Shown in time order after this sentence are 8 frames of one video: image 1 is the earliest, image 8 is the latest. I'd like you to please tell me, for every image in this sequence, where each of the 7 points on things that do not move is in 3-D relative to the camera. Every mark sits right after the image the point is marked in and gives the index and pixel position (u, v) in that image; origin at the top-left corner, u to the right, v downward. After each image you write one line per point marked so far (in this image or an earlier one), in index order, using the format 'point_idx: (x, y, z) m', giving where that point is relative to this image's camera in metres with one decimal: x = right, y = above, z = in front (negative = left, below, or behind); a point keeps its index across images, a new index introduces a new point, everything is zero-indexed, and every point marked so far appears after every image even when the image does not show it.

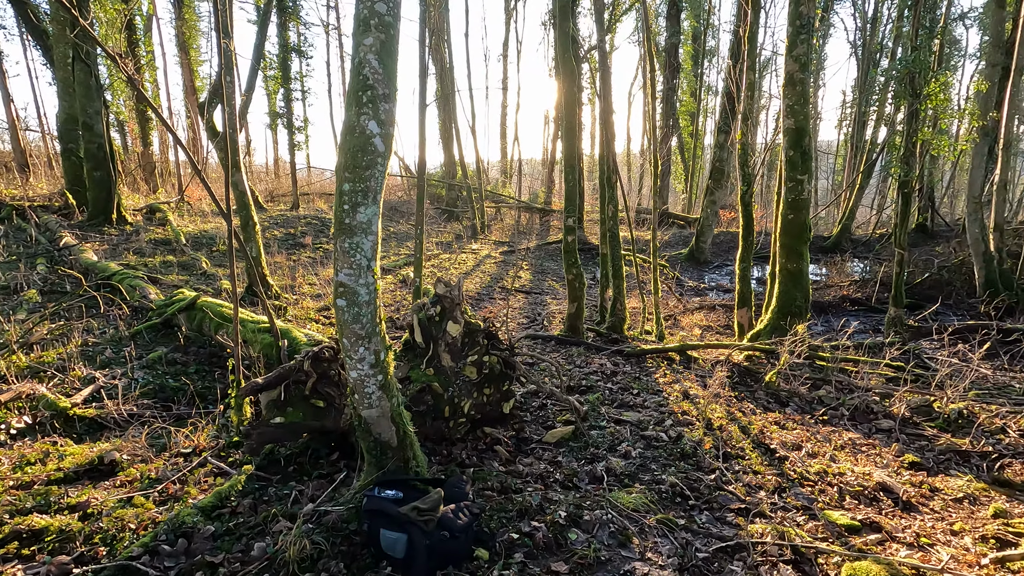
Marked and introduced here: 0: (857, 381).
0: (+4.3, -1.1, +6.6) m
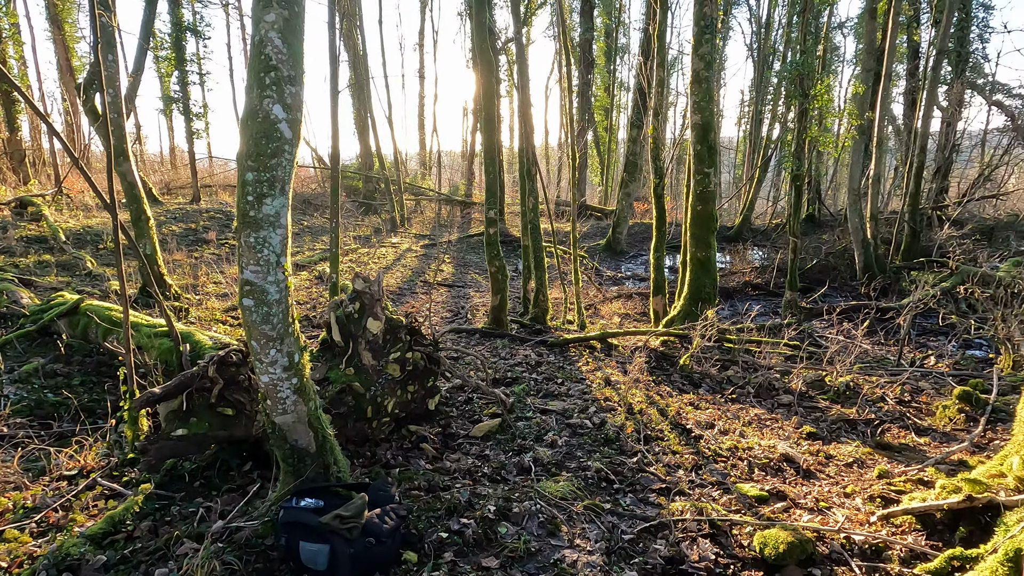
0: (+3.3, -1.0, +7.1) m
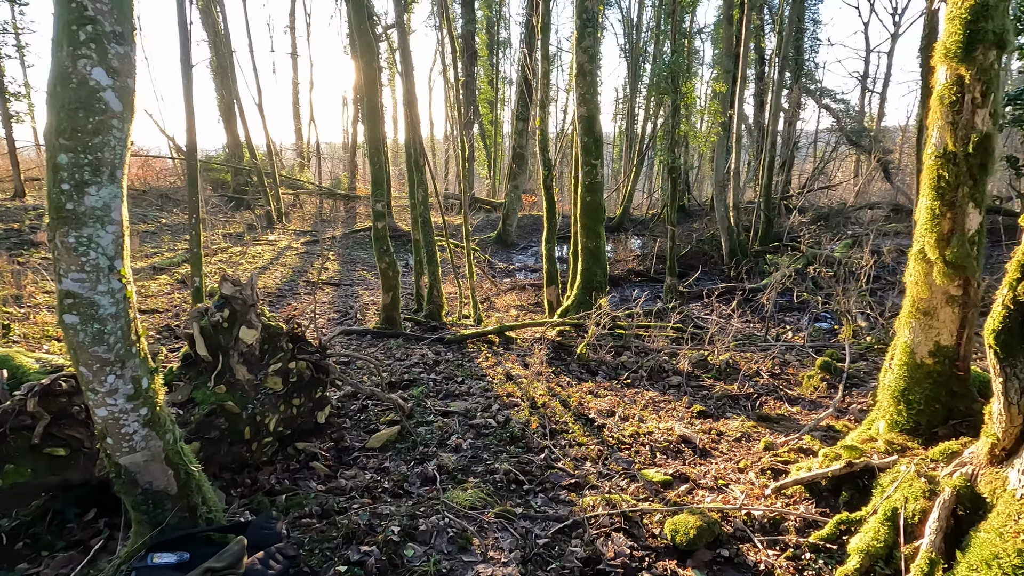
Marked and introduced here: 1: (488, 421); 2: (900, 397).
0: (+1.9, -0.8, +7.4) m
1: (-0.2, -1.2, +4.7) m
2: (+2.3, -0.6, +3.1) m
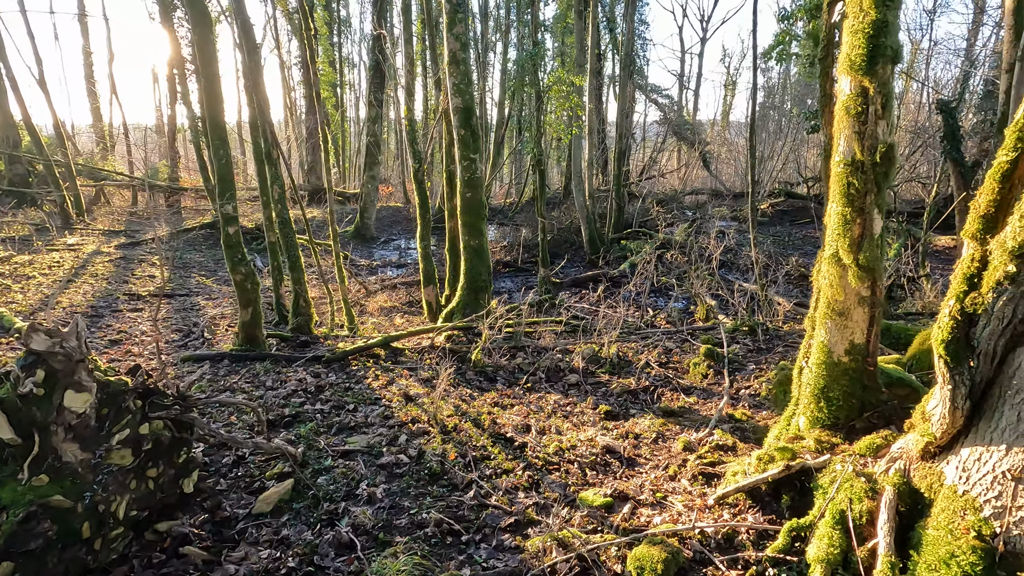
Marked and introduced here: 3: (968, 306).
0: (+0.4, -0.8, +7.3) m
1: (-0.9, -1.3, +4.1) m
2: (+1.9, -0.7, +3.3) m
3: (+1.9, -0.1, +2.2) m
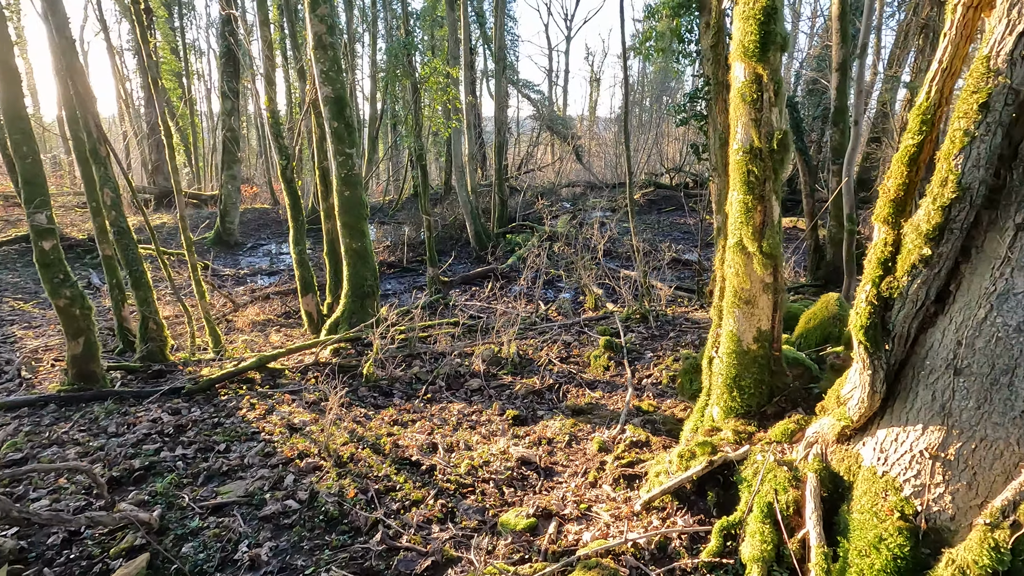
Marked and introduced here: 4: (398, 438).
0: (-0.9, -0.8, +6.9) m
1: (-1.5, -1.4, +3.5) m
2: (+1.4, -0.6, +3.3) m
3: (+1.5, 0.0, +2.2) m
4: (-1.0, -1.3, +4.6) m
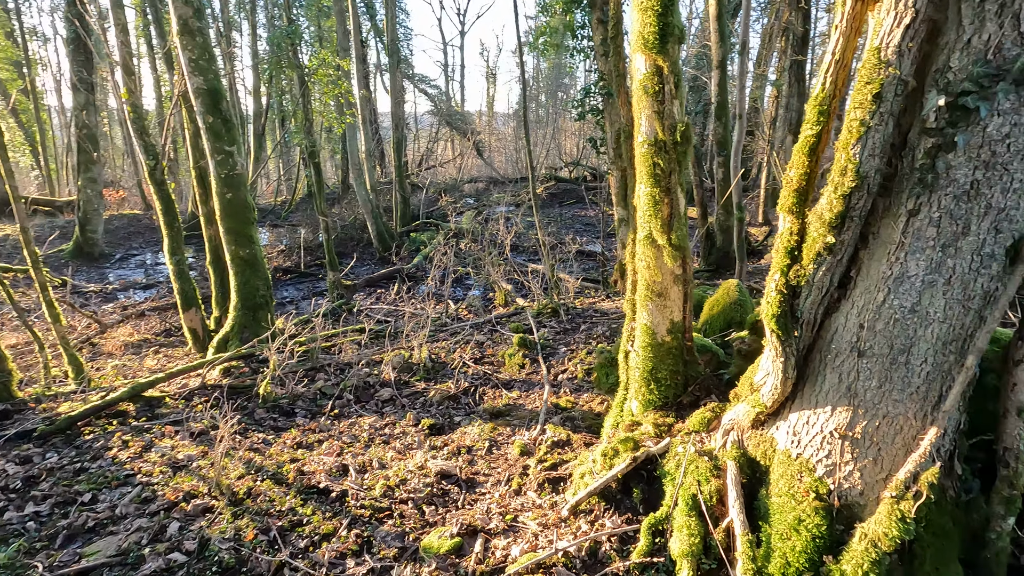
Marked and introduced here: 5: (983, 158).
0: (-2.0, -0.9, +6.5) m
1: (-2.0, -1.5, +3.1) m
2: (+0.8, -0.5, +3.3) m
3: (+1.2, 0.0, +2.2) m
4: (-1.6, -1.4, +4.2) m
5: (+1.6, +0.4, +1.8) m
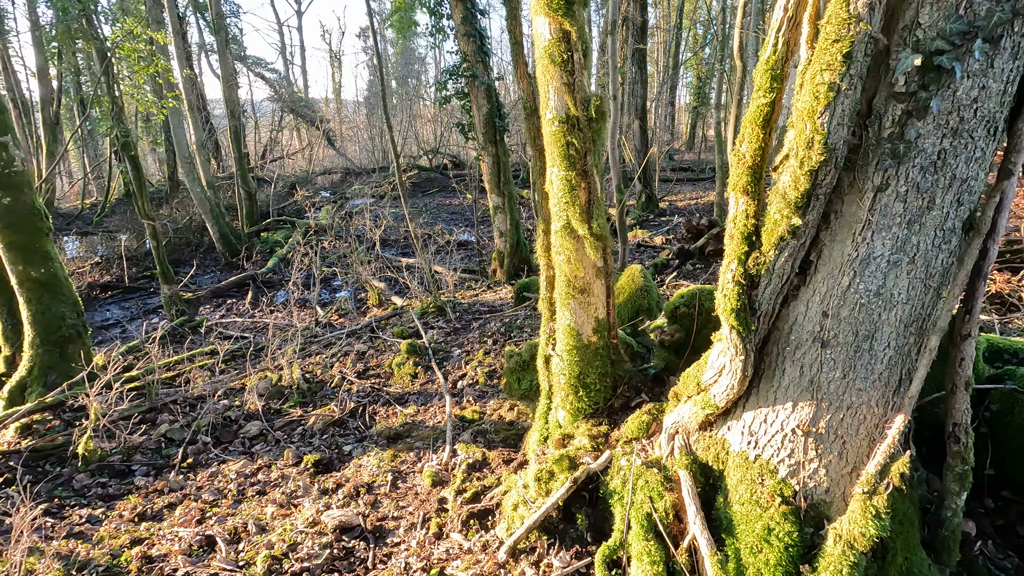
0: (-3.2, -1.0, +5.3) m
1: (-2.2, -1.7, +2.1) m
2: (+0.4, -0.5, +2.9) m
3: (+0.9, +0.1, +2.0) m
4: (-2.2, -1.5, +3.2) m
5: (+1.4, +0.5, +1.7) m
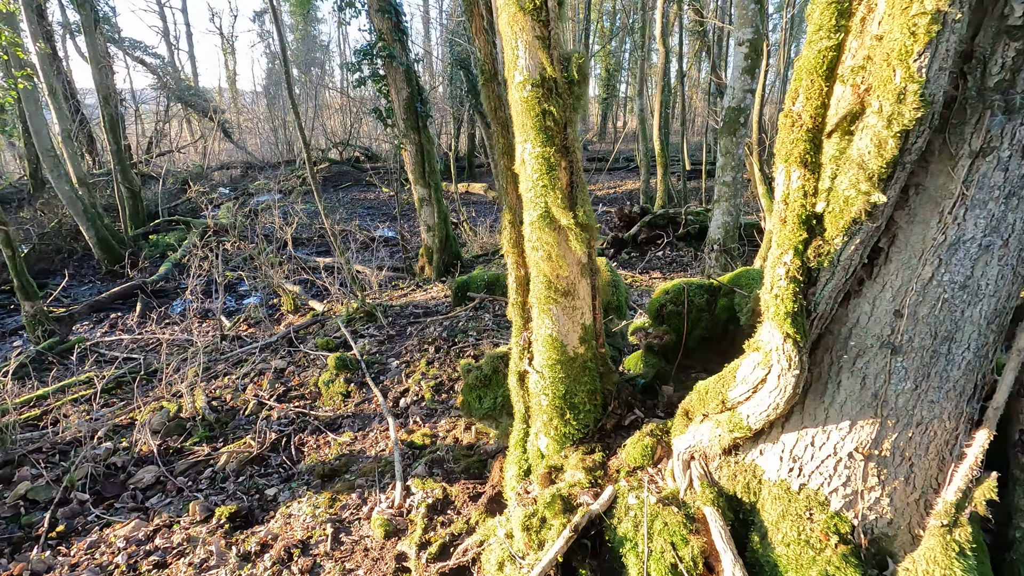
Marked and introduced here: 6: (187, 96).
0: (-3.6, -1.2, +4.3) m
1: (-2.1, -1.9, +1.2) m
2: (+0.2, -0.5, +2.4) m
3: (+0.9, +0.1, +1.6) m
4: (-2.3, -1.7, +2.4) m
5: (+1.4, +0.5, +1.3) m
6: (-8.9, +5.3, +14.6) m
